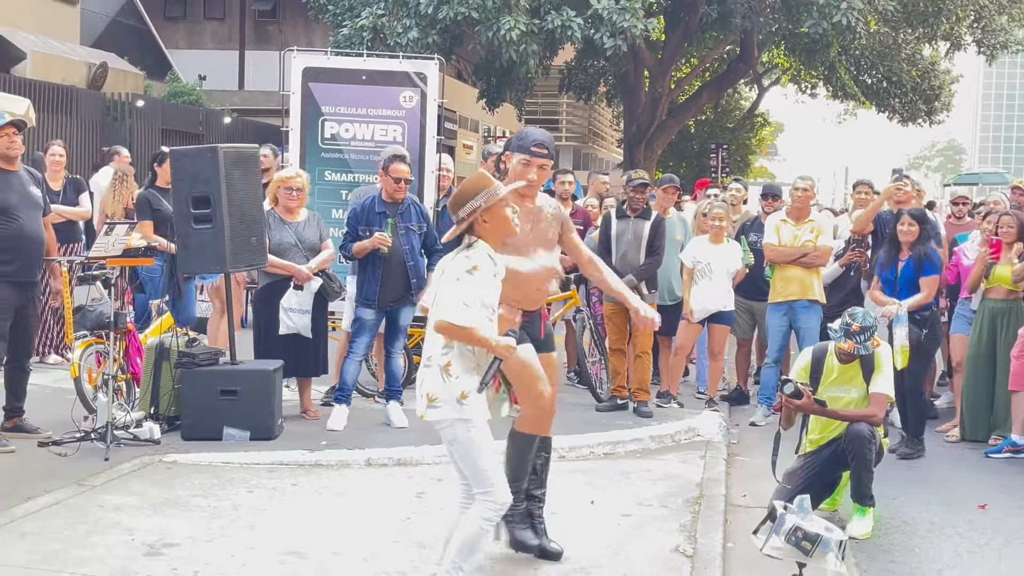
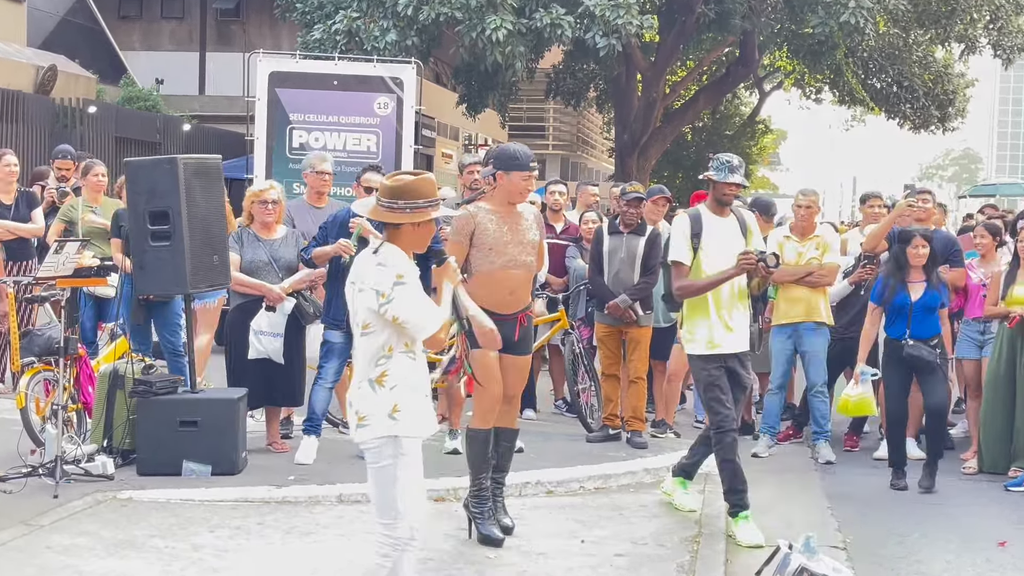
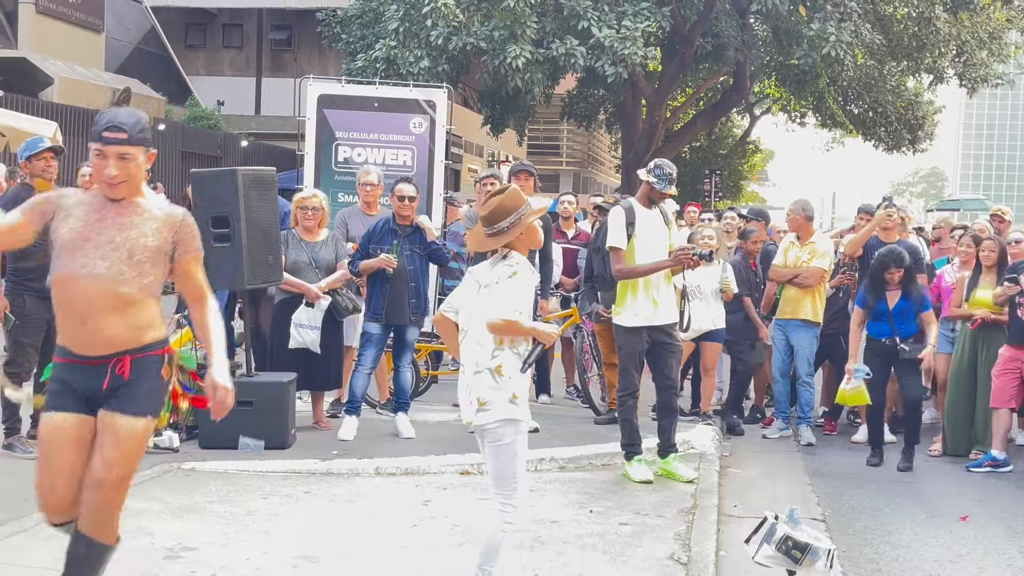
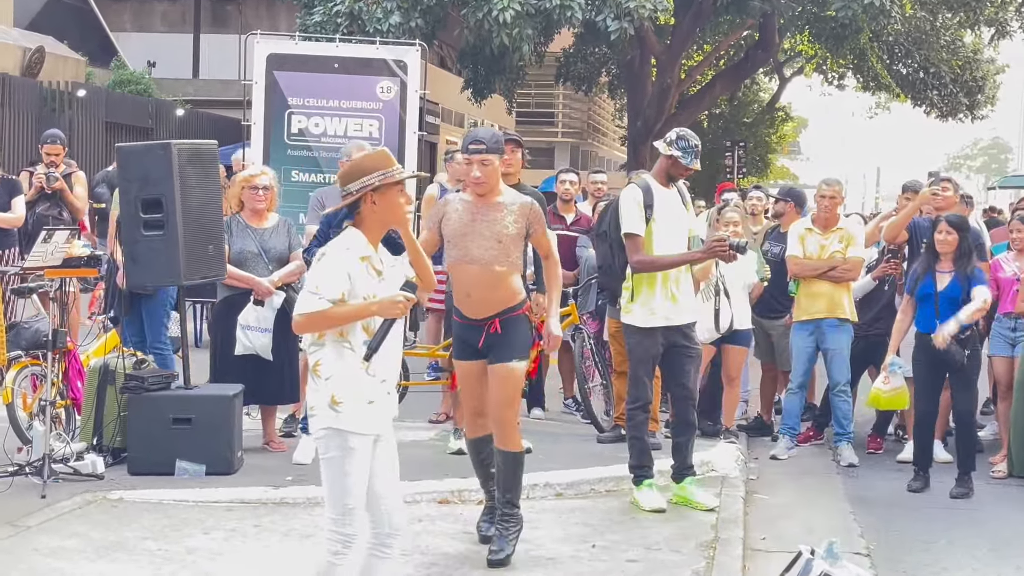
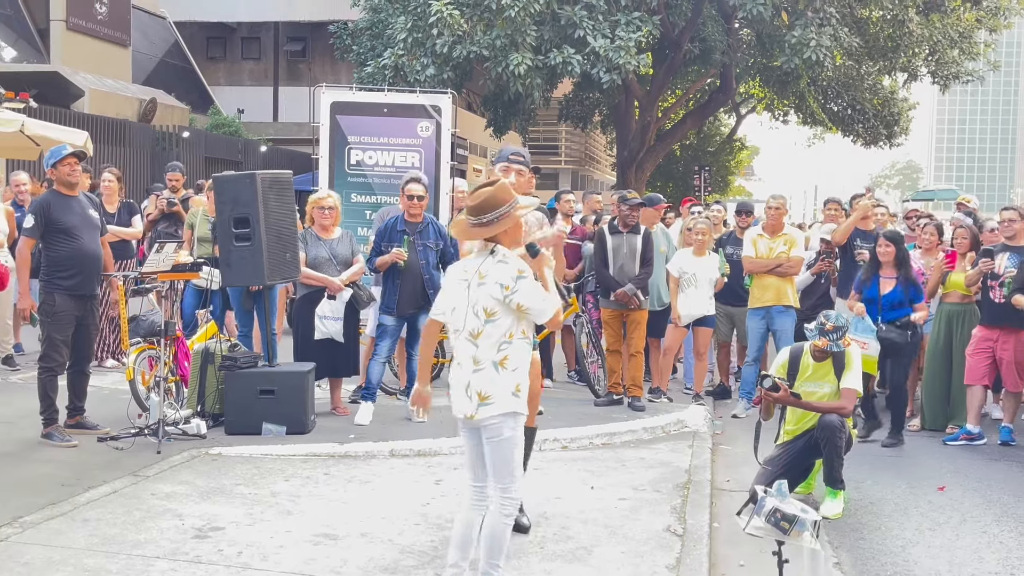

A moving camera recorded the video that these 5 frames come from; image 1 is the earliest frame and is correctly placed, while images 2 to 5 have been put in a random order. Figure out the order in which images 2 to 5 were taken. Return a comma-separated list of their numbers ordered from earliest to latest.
5, 2, 4, 3
